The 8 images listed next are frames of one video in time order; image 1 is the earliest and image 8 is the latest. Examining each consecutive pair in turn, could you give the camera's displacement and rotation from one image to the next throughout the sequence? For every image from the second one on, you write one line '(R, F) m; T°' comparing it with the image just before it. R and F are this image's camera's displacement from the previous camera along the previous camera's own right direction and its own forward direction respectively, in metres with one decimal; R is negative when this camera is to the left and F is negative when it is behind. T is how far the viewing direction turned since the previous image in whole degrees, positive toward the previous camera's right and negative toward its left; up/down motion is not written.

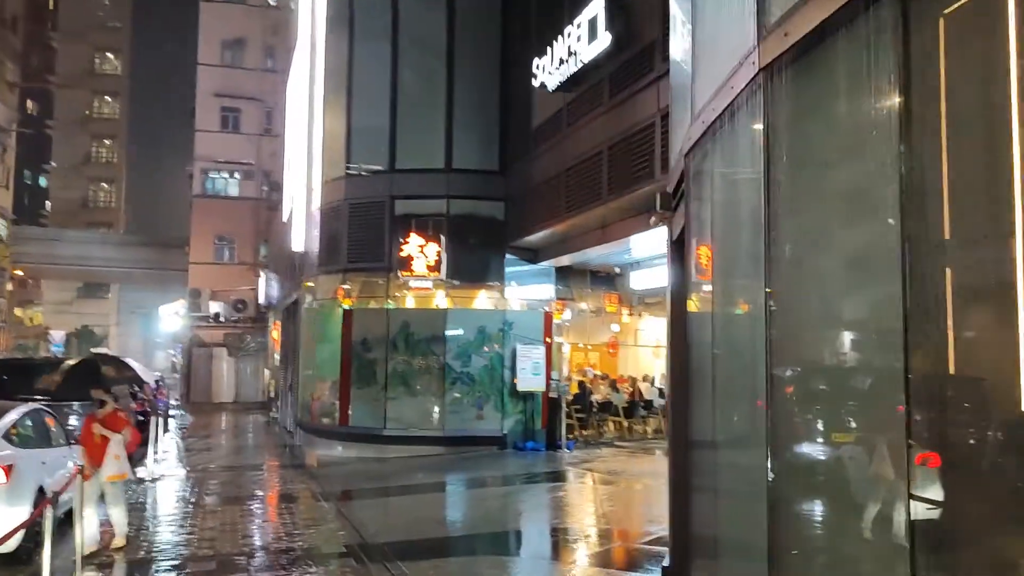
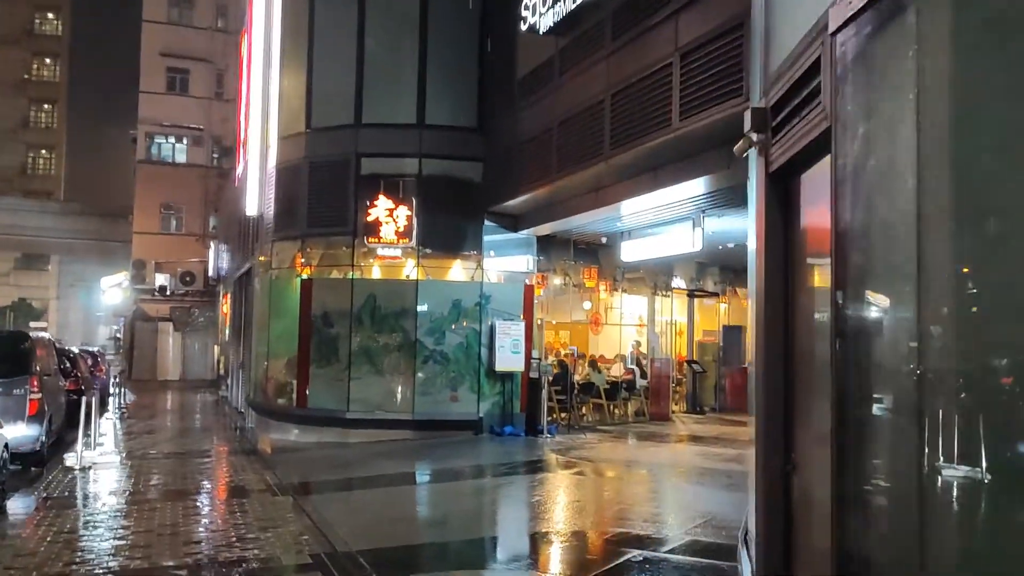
(-0.4, +1.5) m; +3°
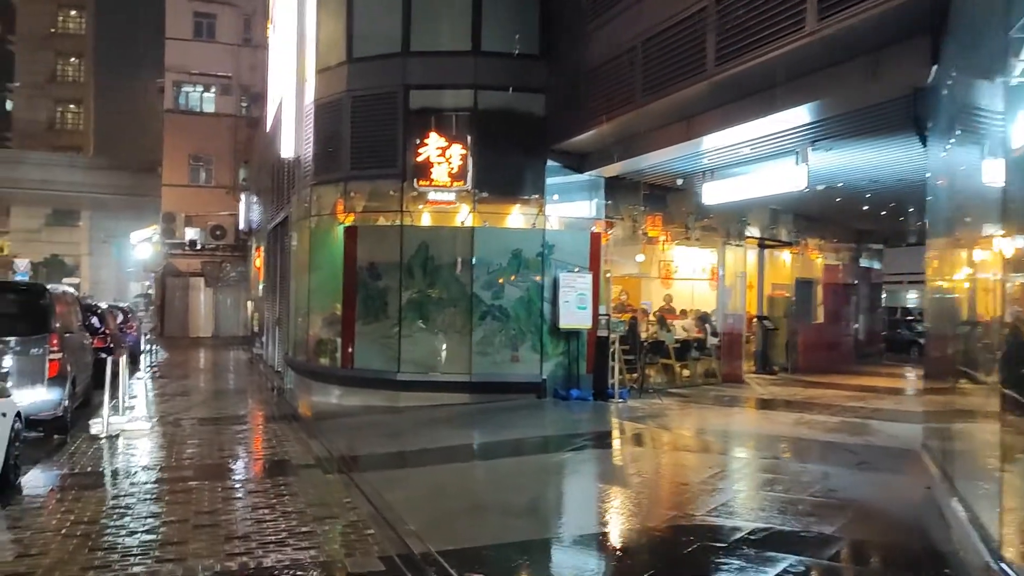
(-0.6, +1.6) m; -2°
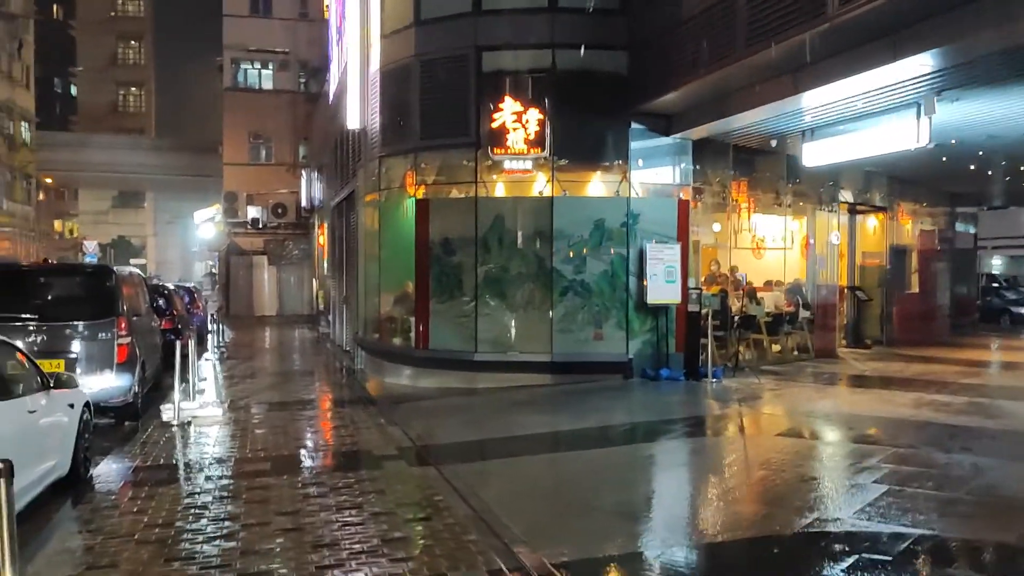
(-0.4, +0.8) m; -4°
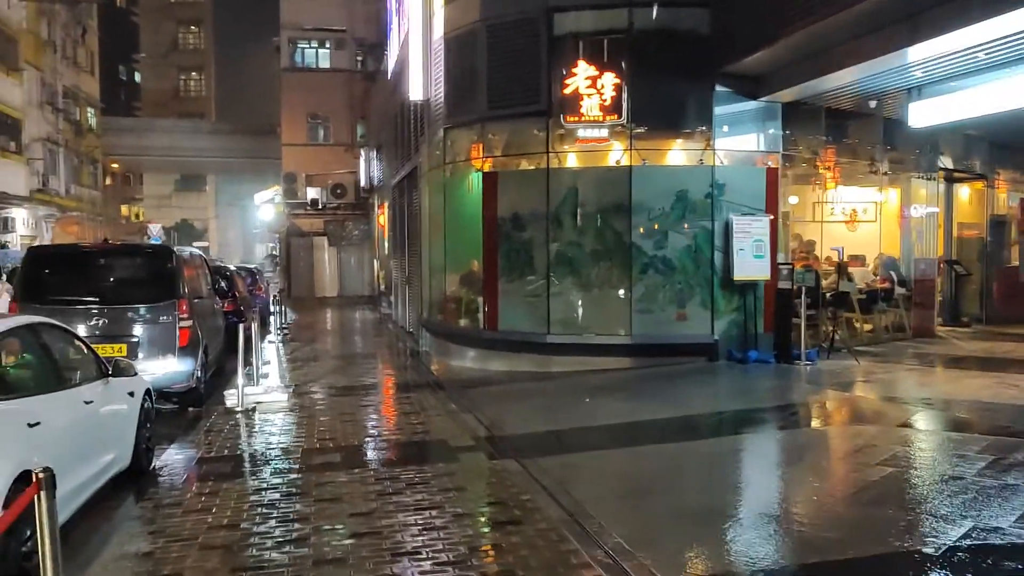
(-0.3, +0.7) m; -4°
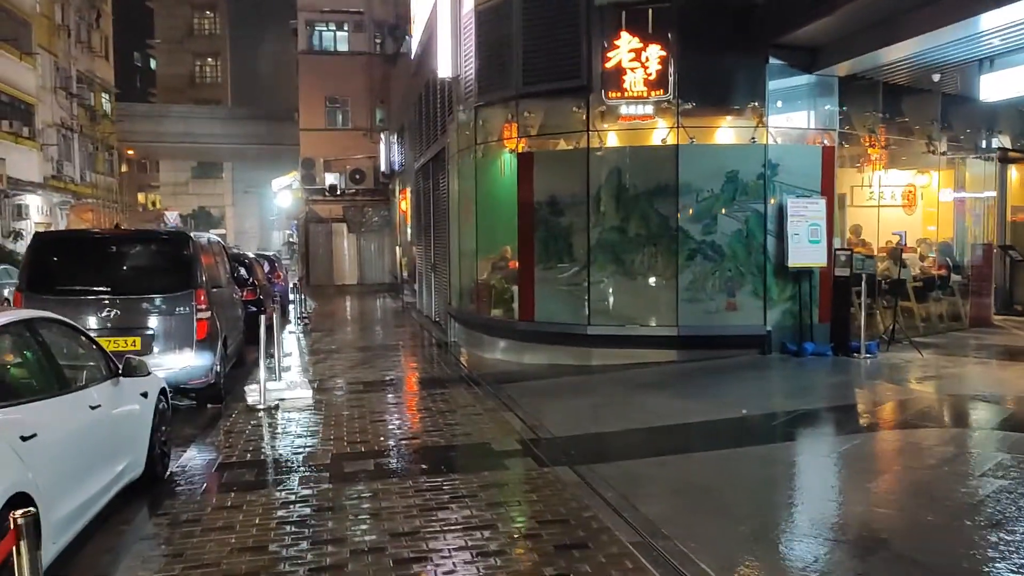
(-0.3, +0.7) m; -1°
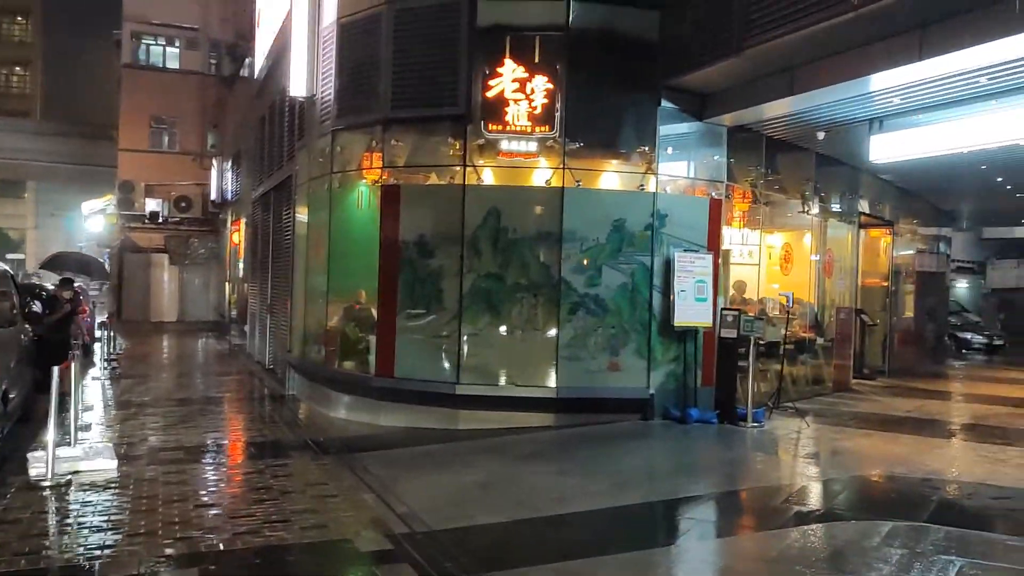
(-0.3, +1.4) m; +11°
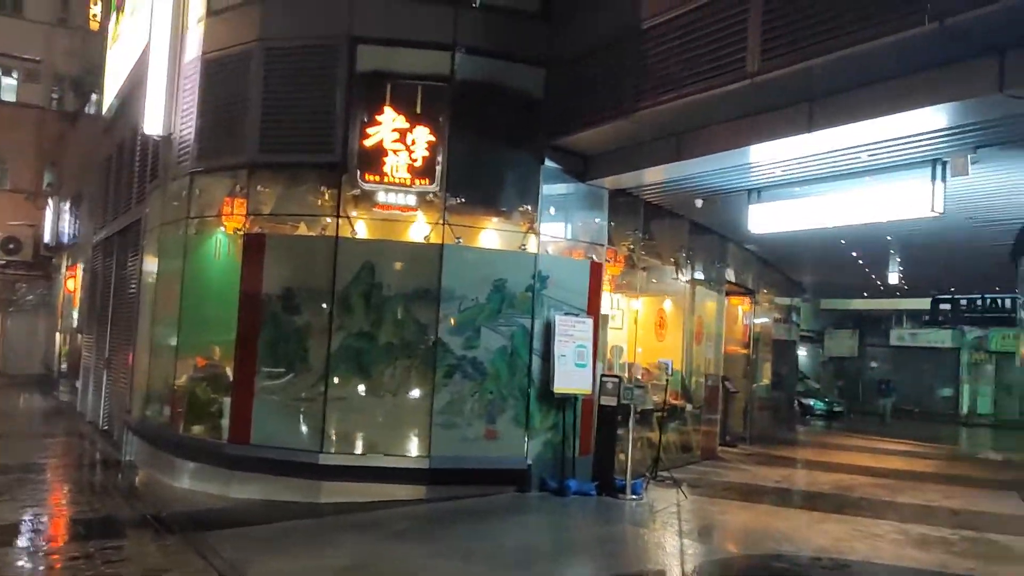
(-0.2, +0.6) m; +9°
